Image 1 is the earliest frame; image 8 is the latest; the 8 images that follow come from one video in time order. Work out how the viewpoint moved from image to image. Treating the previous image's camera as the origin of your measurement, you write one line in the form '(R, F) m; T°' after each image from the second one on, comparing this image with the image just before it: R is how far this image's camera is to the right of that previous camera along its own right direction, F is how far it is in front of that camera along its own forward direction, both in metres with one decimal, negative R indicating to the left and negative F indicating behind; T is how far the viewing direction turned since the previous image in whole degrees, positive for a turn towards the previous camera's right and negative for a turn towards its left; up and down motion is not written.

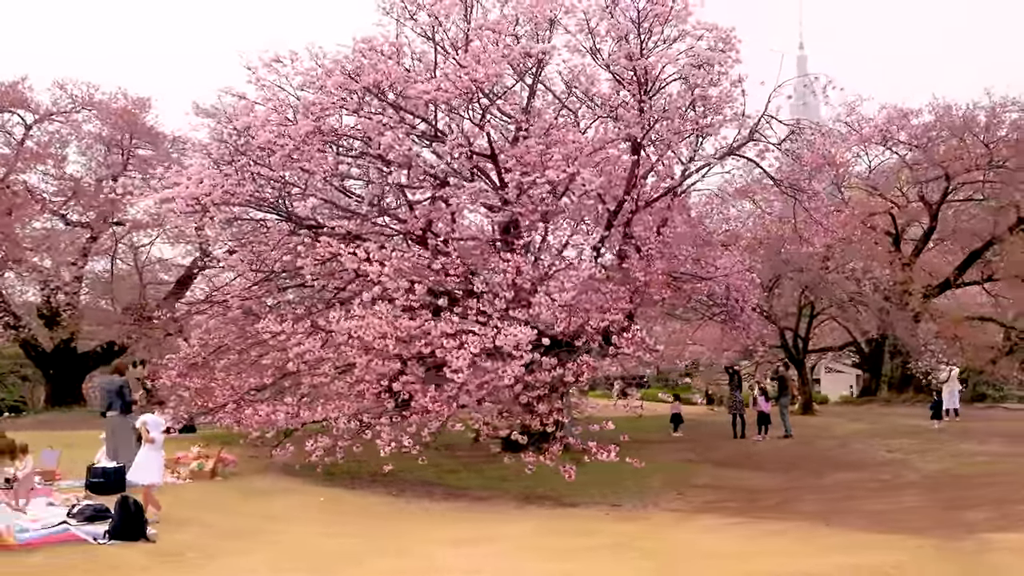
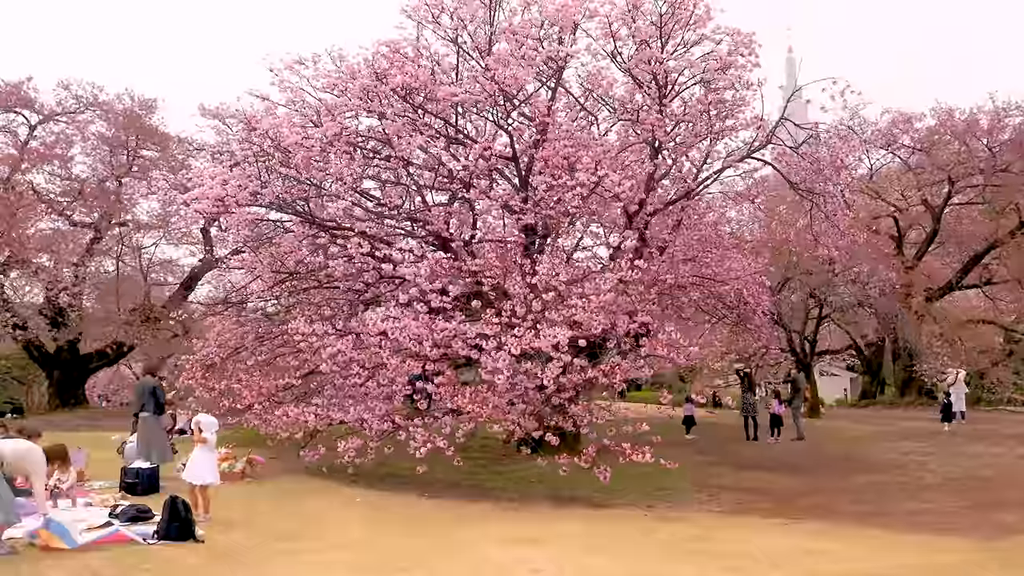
(-0.5, 0.0) m; +1°
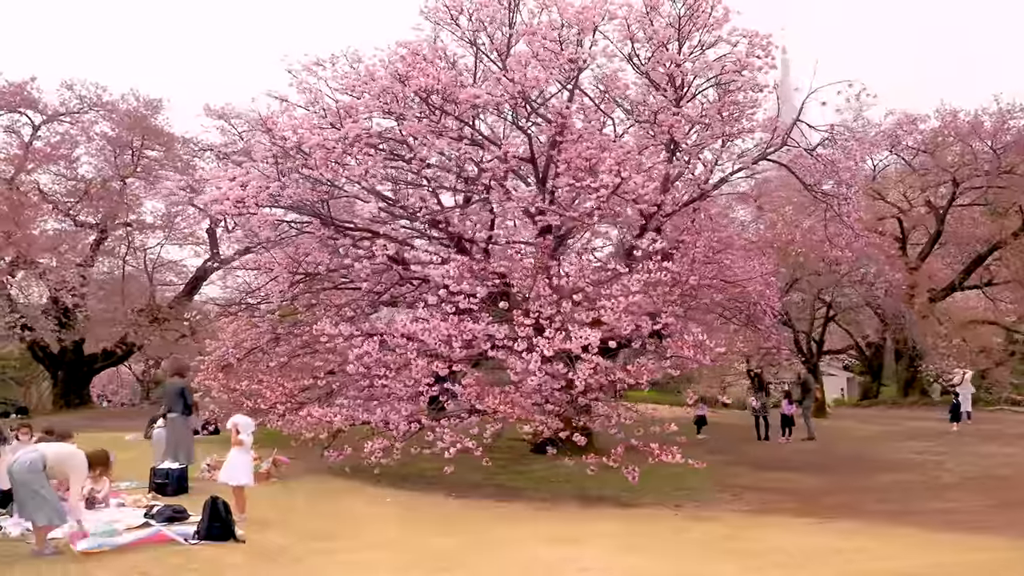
(-0.4, 0.0) m; 0°
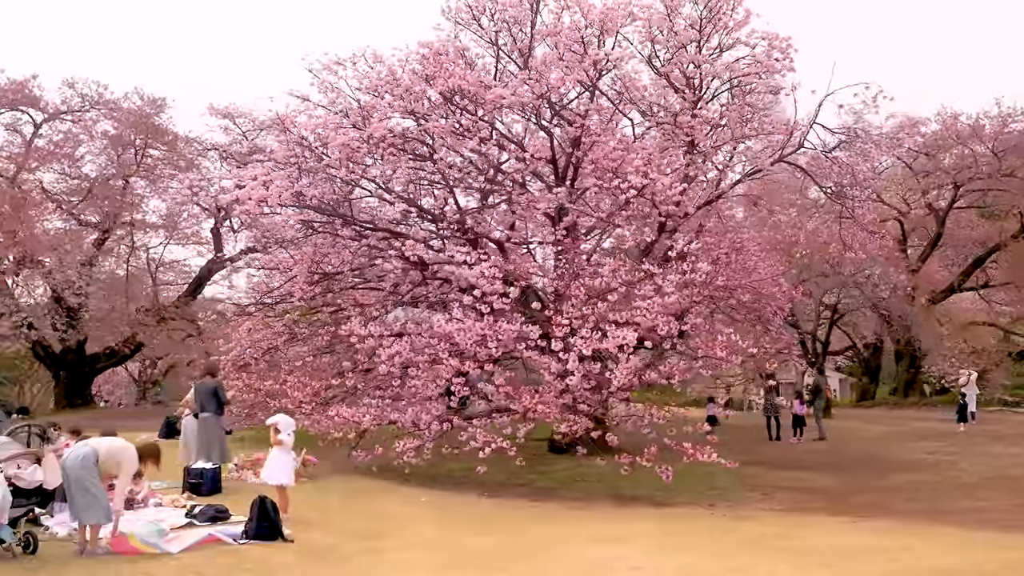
(-0.5, 0.0) m; +1°
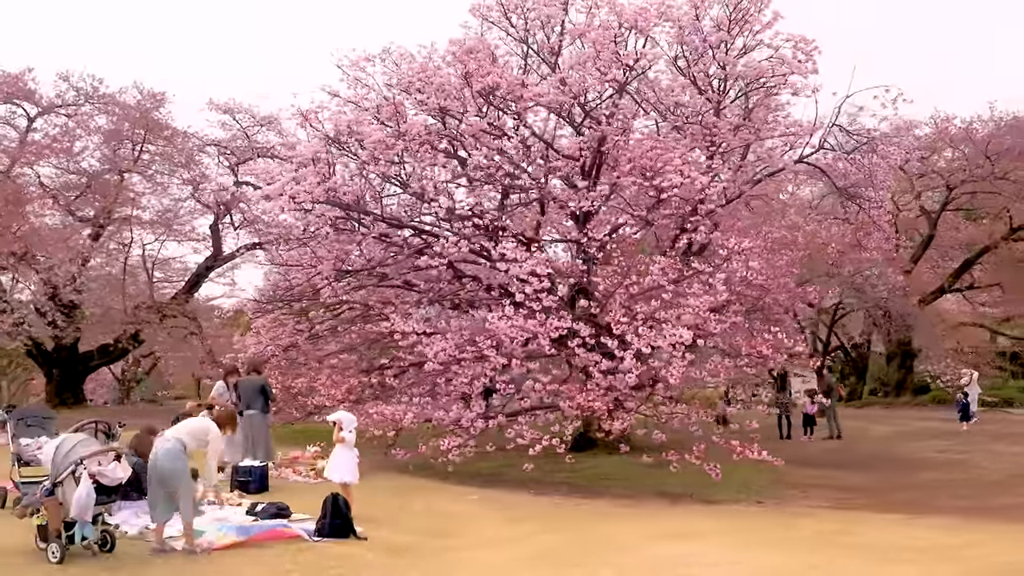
(-0.8, 0.0) m; +2°
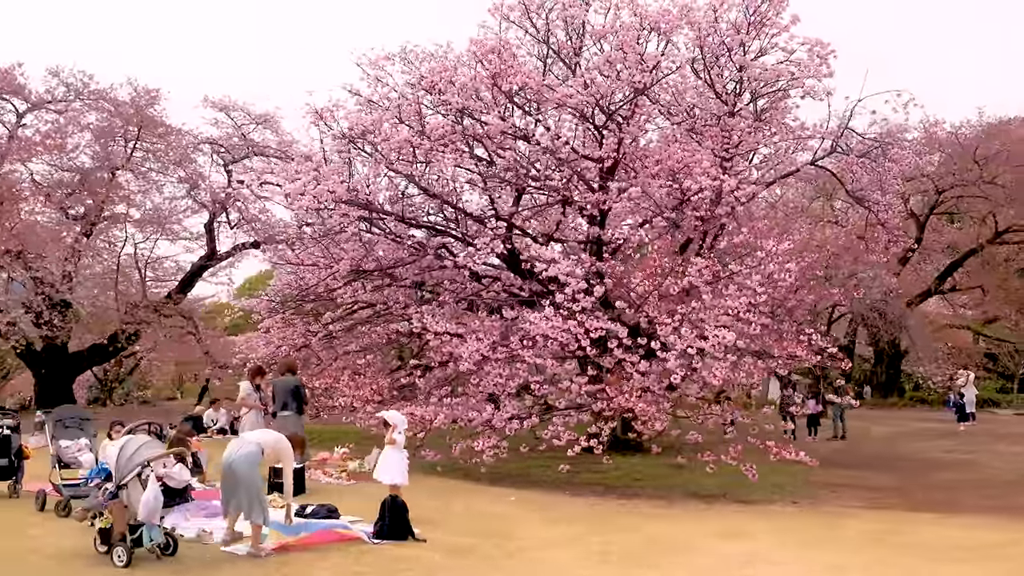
(-0.7, 0.0) m; +2°
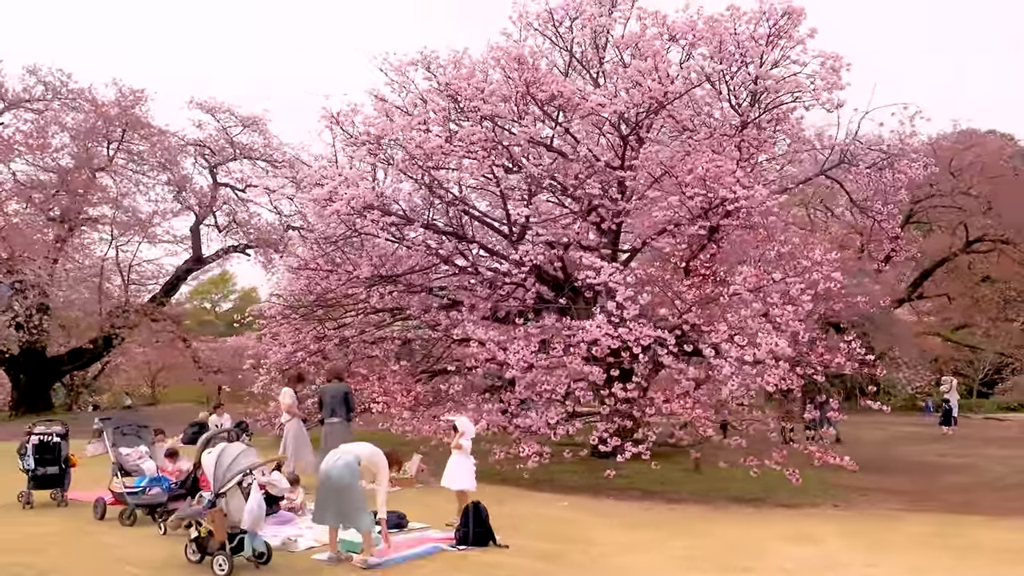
(-1.0, 0.0) m; +3°
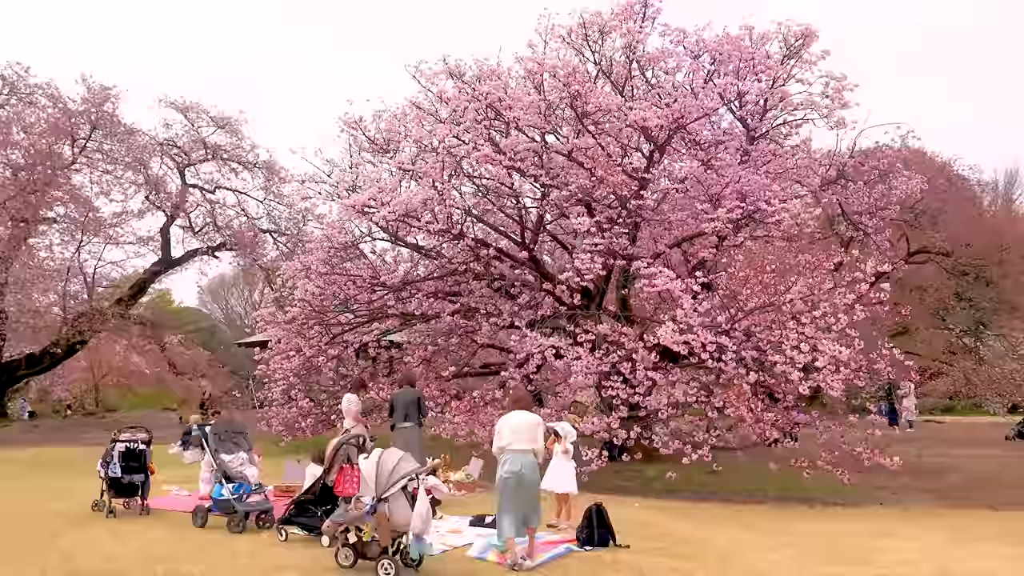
(-1.6, -0.2) m; +5°
